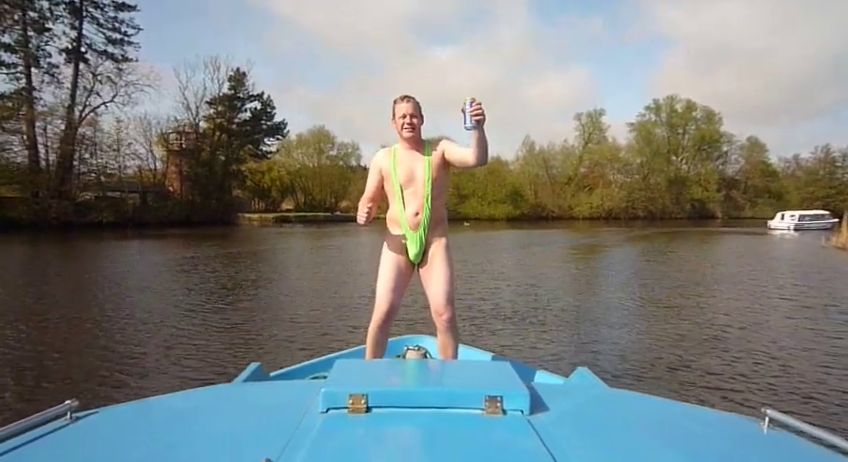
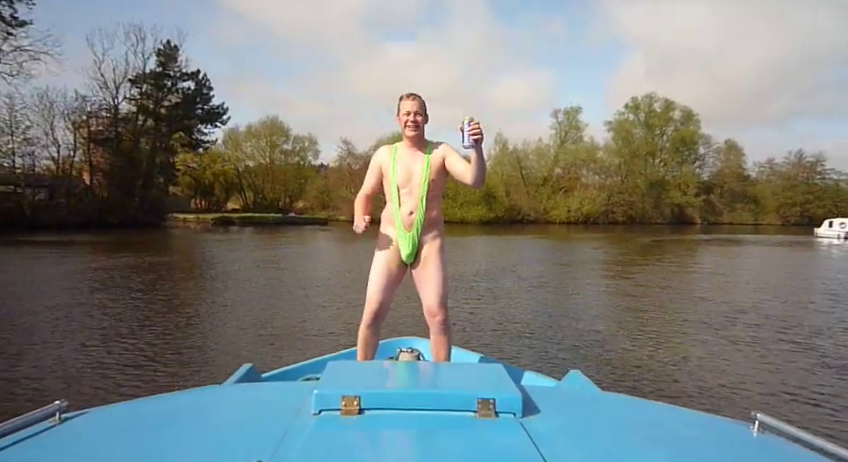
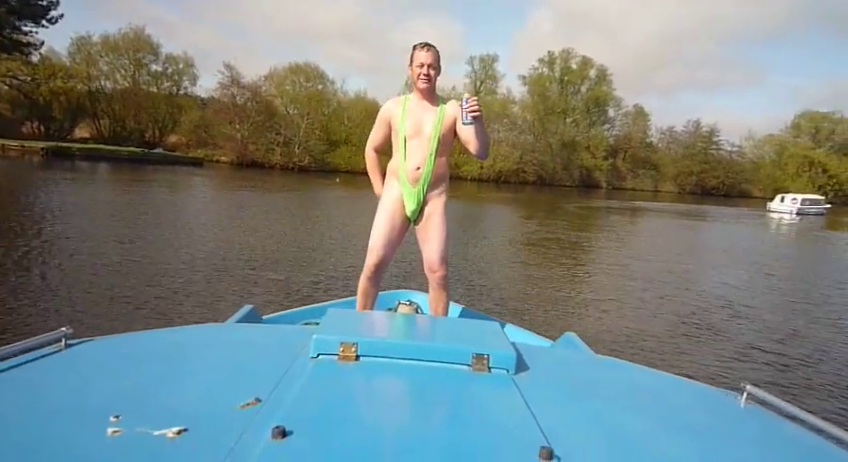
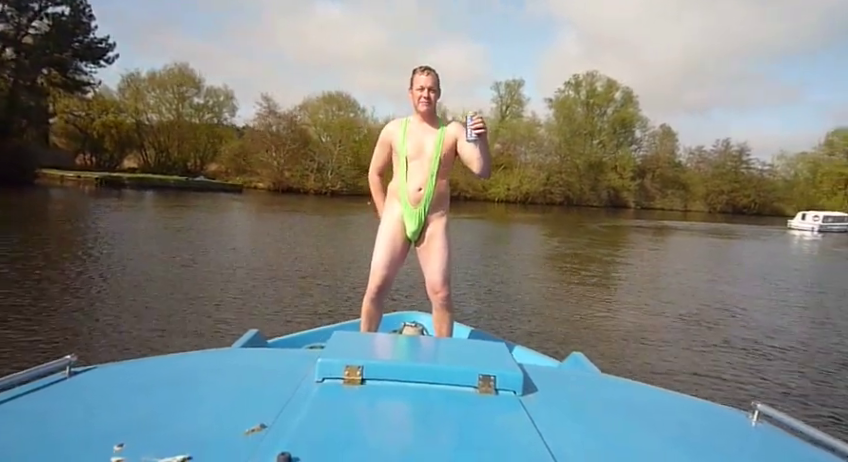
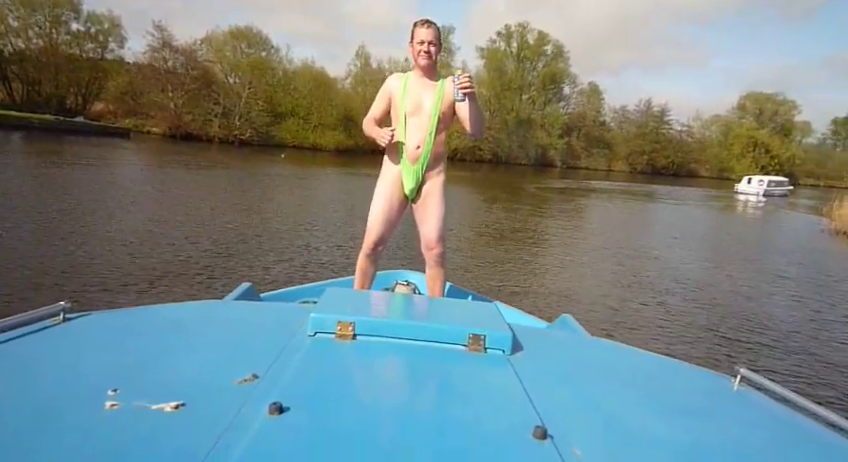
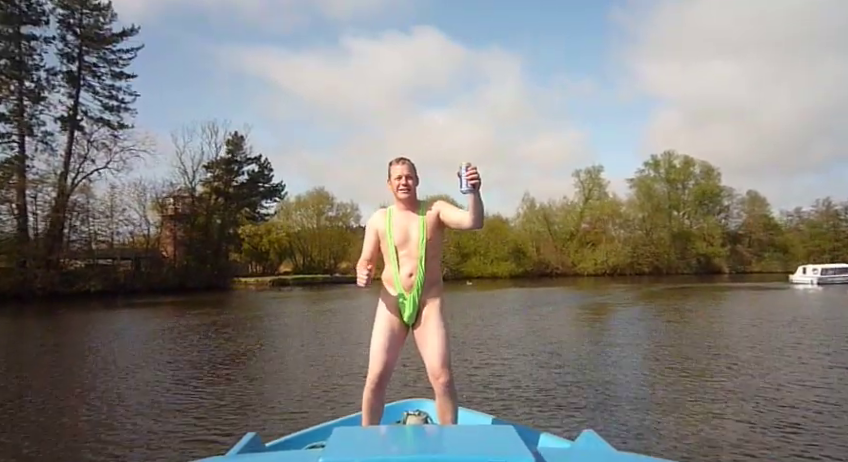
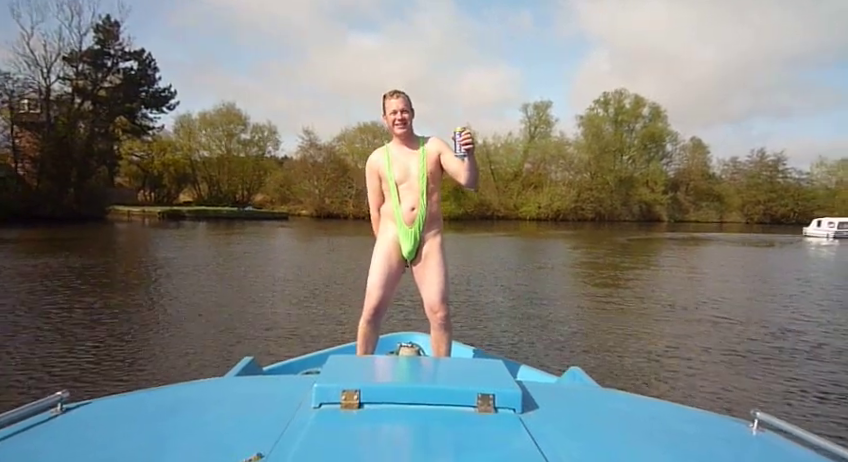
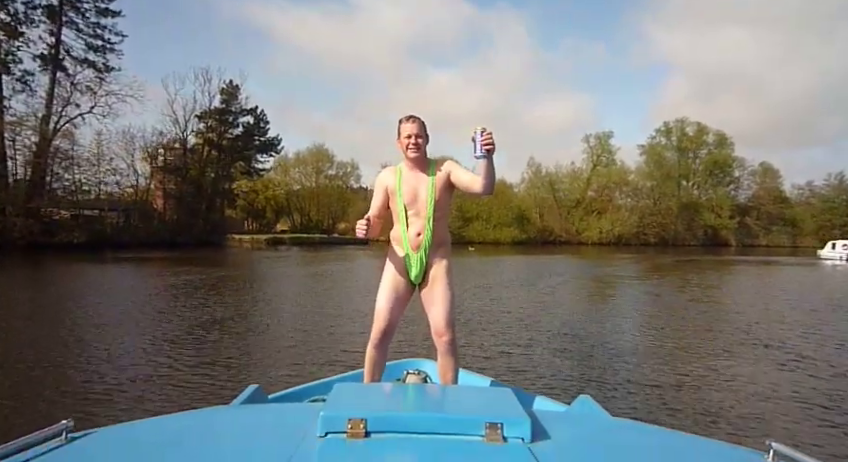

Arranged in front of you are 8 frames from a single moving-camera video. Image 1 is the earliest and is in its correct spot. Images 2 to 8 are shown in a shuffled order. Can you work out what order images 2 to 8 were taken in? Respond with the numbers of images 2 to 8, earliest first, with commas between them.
6, 8, 2, 7, 4, 3, 5
